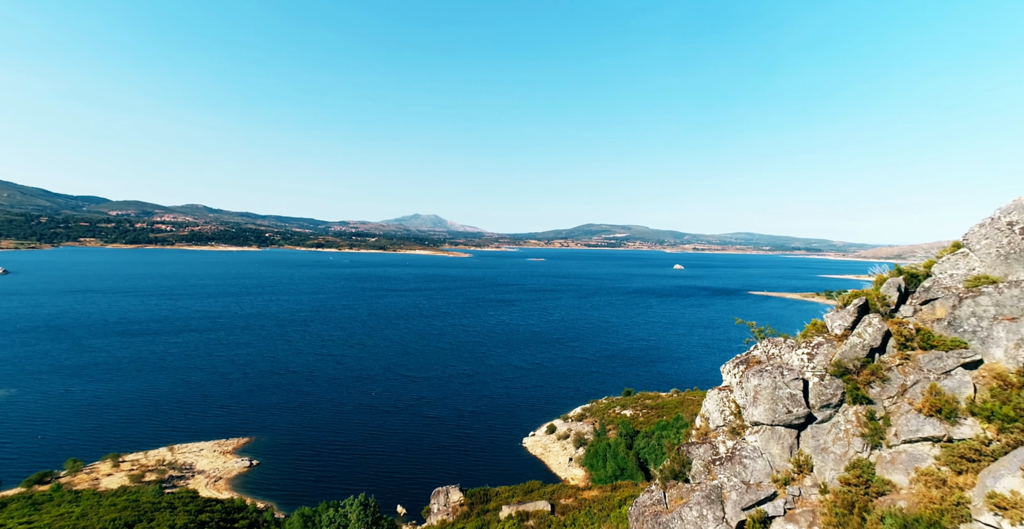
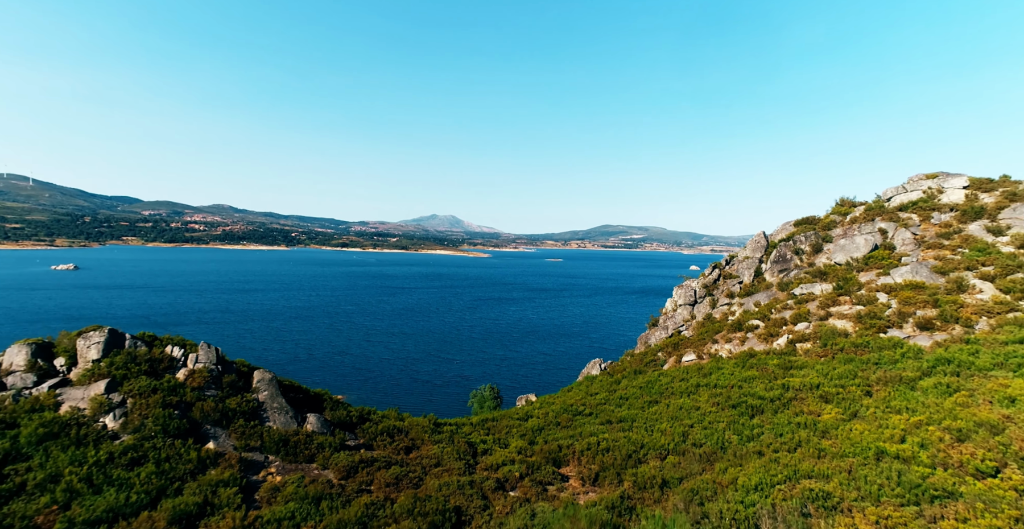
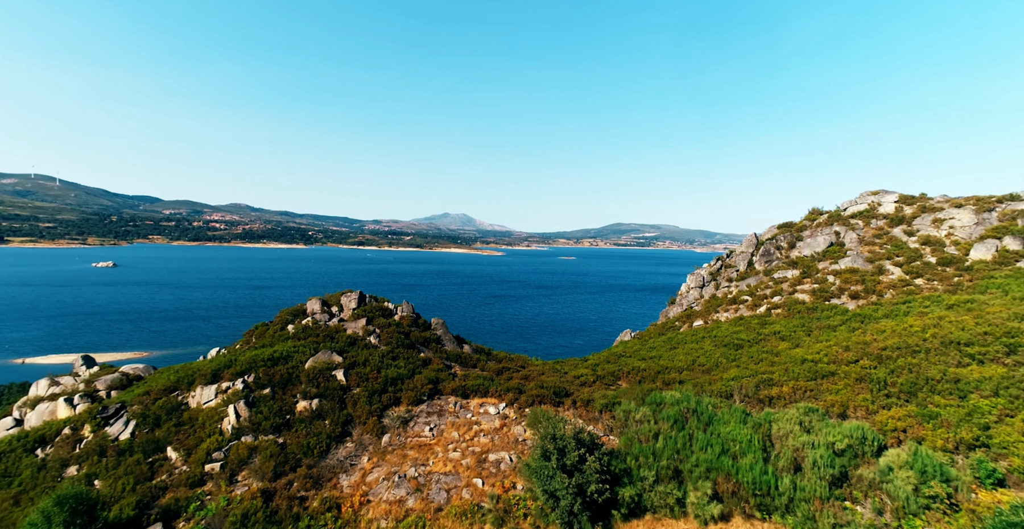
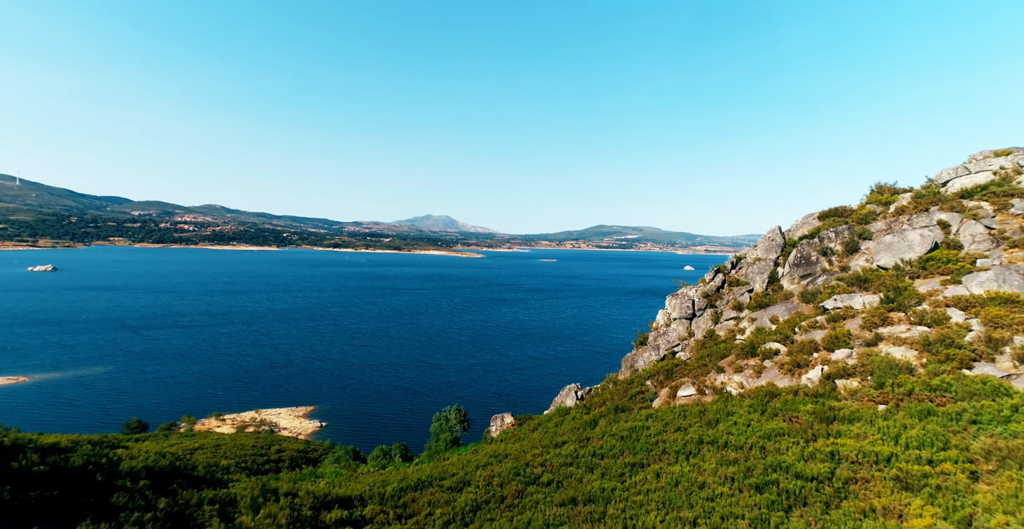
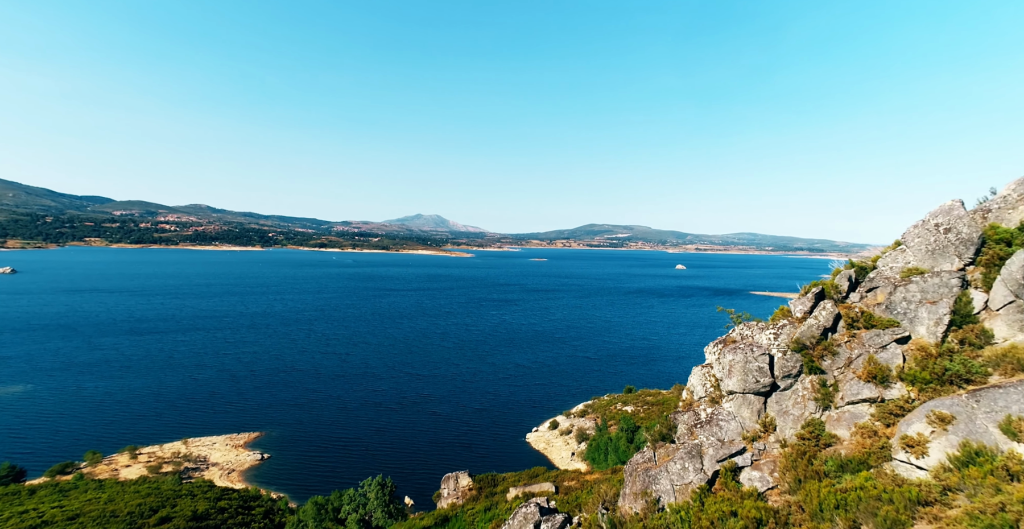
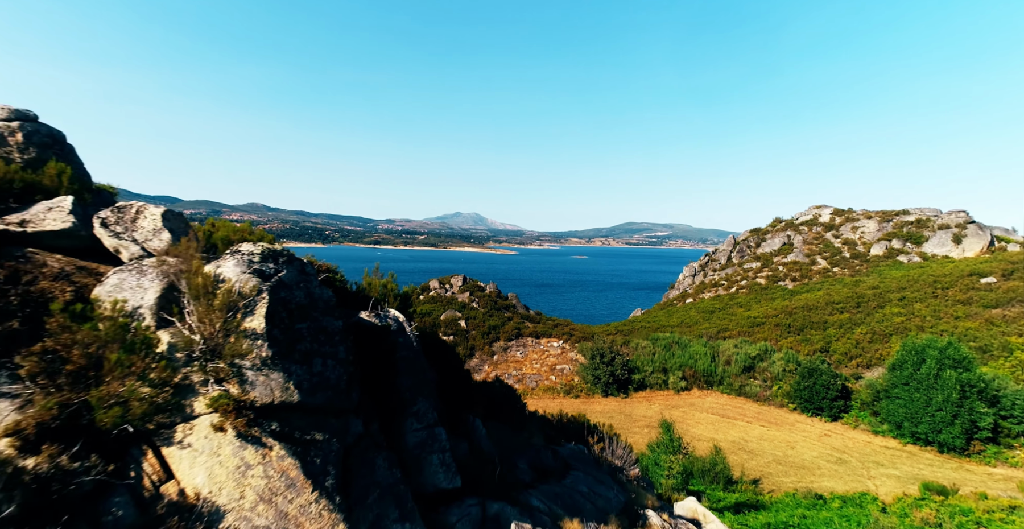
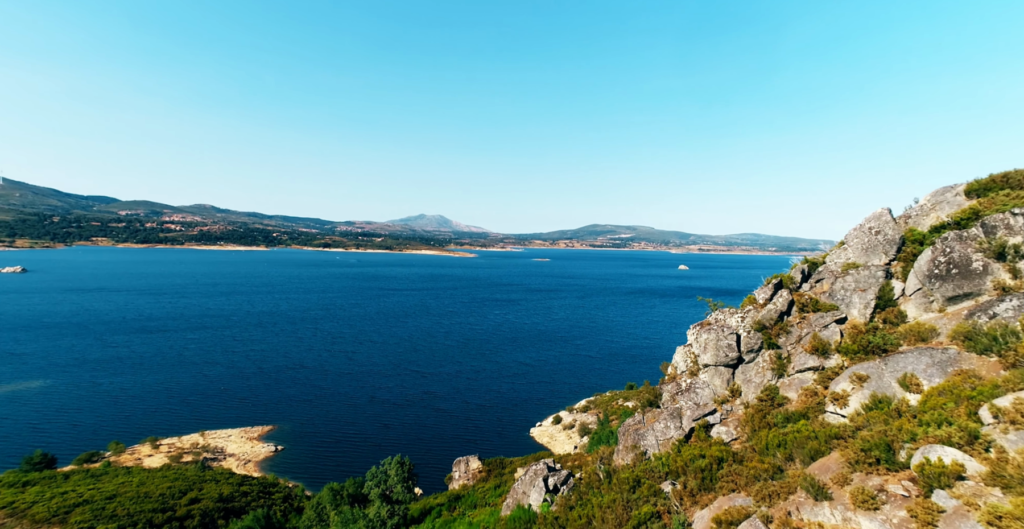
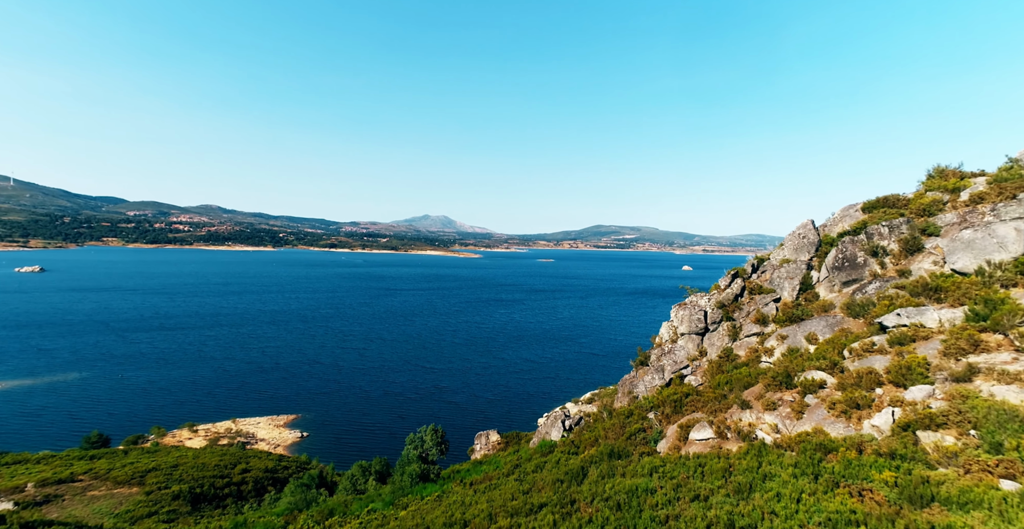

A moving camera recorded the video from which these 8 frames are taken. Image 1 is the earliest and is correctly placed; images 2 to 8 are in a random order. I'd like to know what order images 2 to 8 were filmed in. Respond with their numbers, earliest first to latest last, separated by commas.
5, 7, 8, 4, 2, 3, 6
